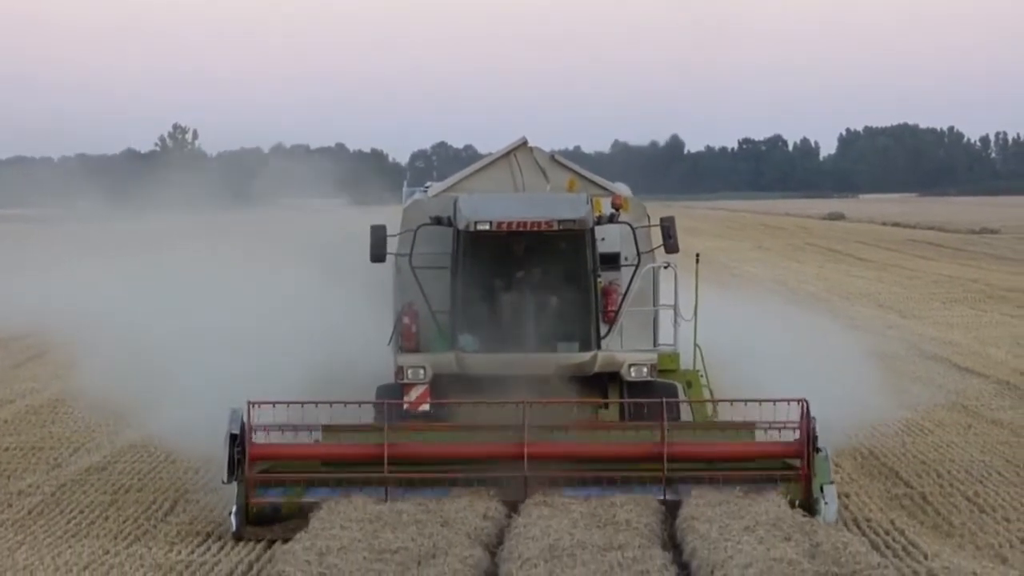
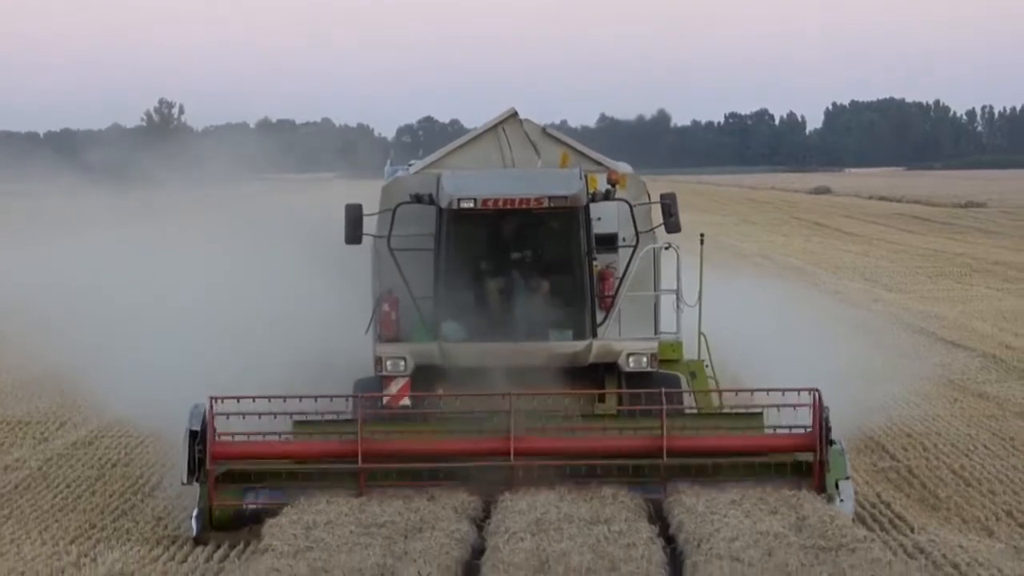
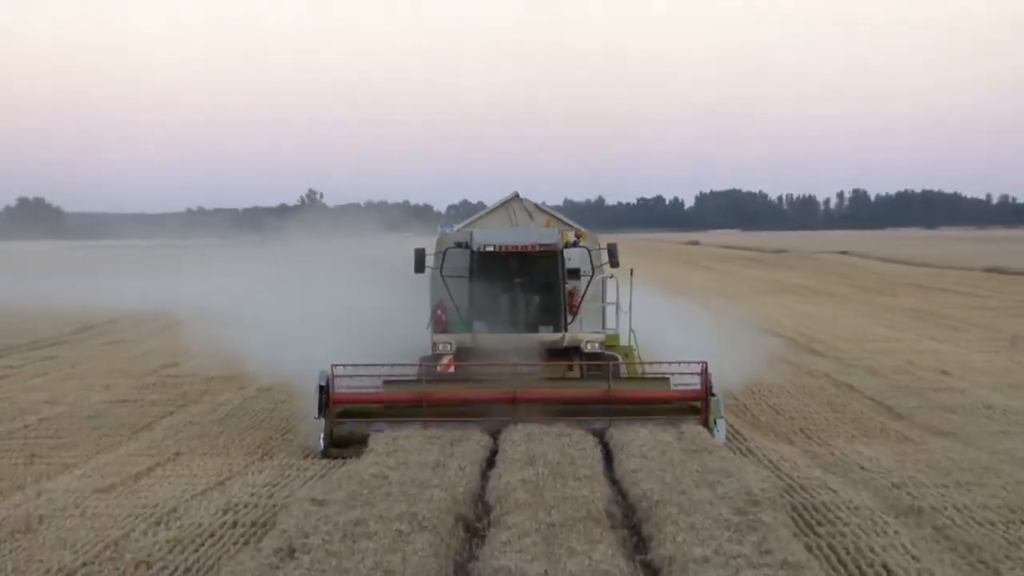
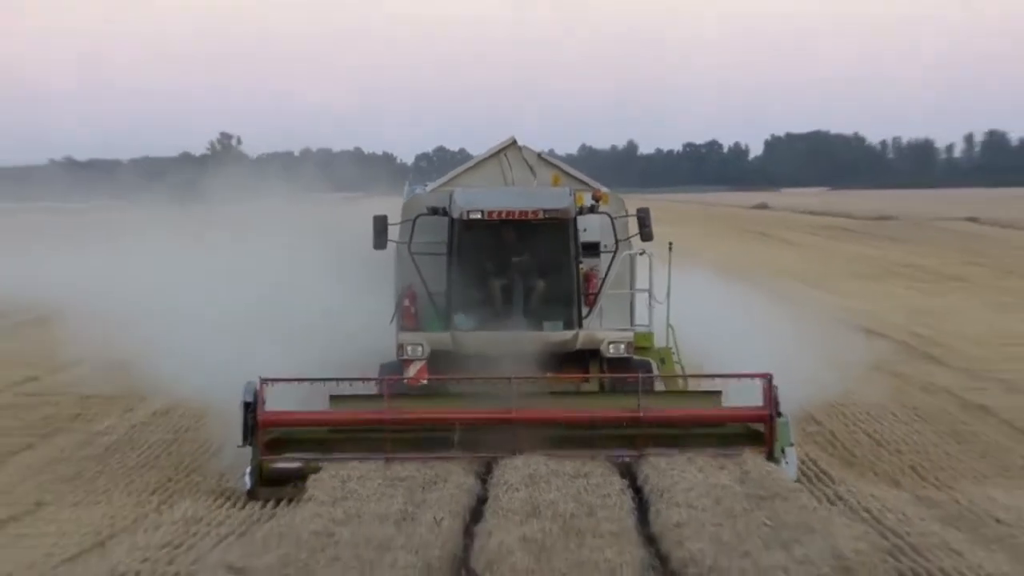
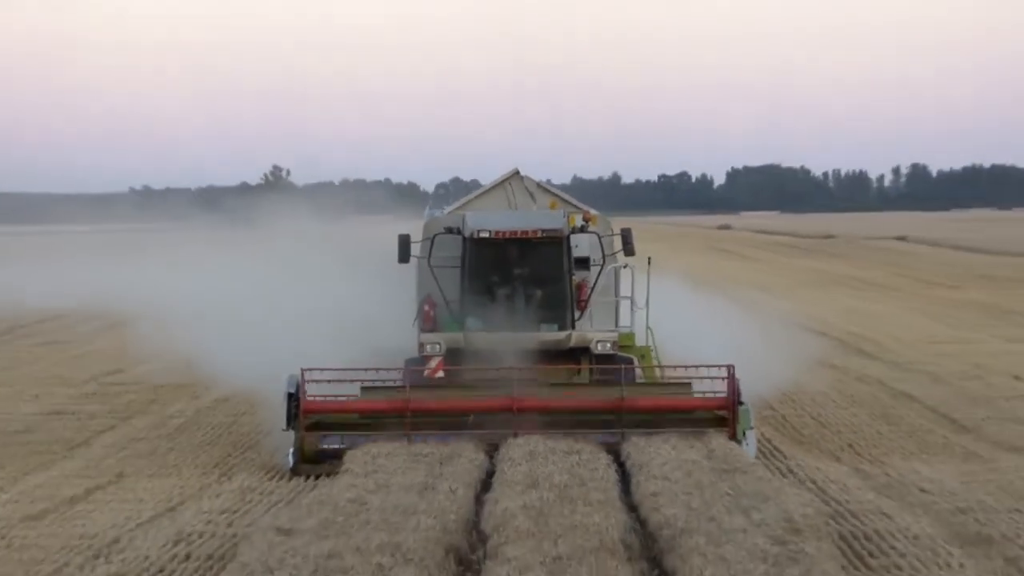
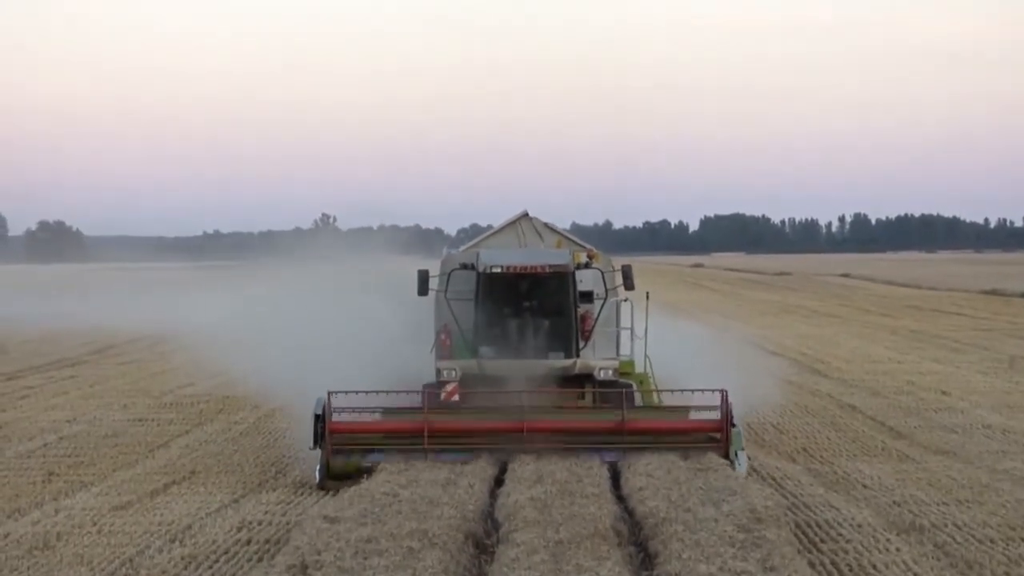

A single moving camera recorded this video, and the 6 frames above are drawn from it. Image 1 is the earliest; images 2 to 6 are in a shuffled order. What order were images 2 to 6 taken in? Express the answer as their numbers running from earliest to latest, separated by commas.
2, 4, 5, 3, 6
